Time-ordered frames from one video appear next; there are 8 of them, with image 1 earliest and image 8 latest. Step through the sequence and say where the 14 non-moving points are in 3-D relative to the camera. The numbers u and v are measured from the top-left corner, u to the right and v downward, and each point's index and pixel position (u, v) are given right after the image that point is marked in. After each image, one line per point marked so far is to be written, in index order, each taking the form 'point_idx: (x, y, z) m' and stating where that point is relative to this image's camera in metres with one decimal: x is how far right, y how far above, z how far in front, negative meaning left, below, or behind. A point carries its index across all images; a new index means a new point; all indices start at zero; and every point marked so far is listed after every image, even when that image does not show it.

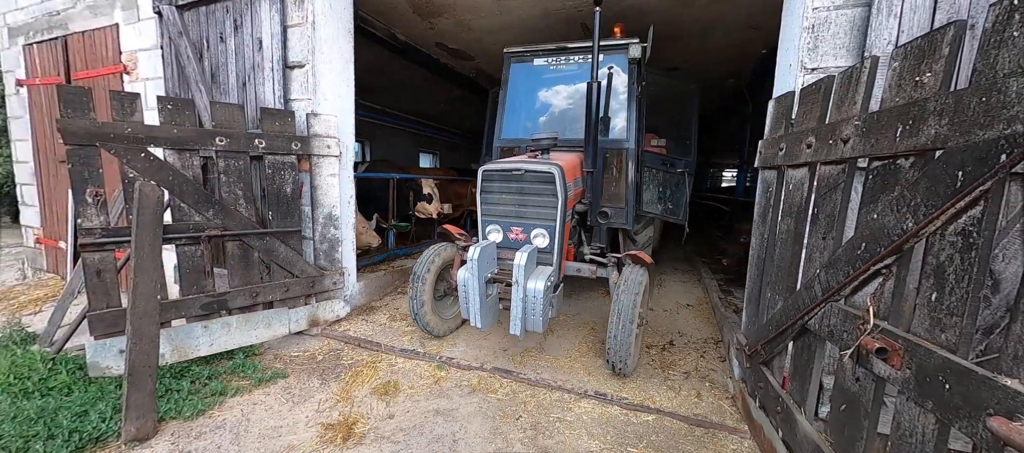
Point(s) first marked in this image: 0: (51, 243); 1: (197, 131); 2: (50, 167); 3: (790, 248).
0: (-4.9, -0.2, +3.9) m
1: (-1.7, +0.5, +2.0) m
2: (-4.7, +0.6, +3.7) m
3: (+1.0, -0.1, +1.3) m
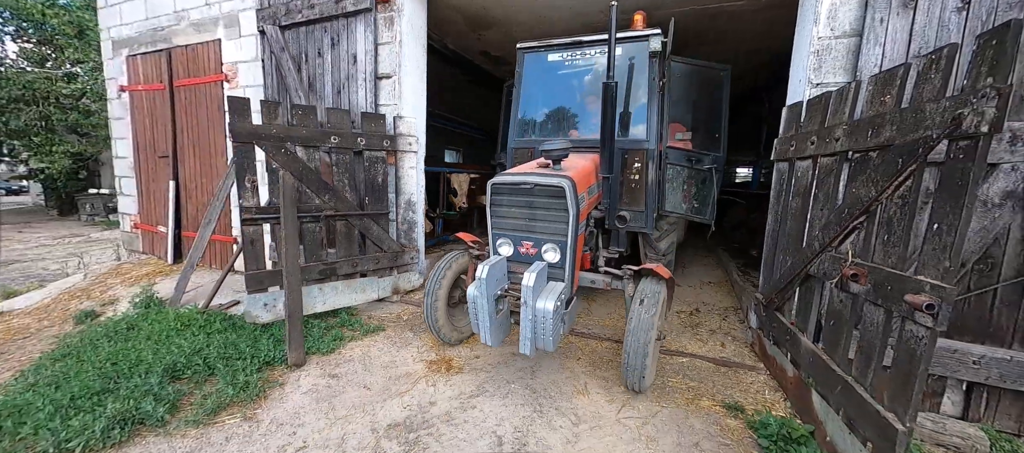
0: (-4.4, 0.0, +4.4) m
1: (-1.3, +0.6, +2.5) m
2: (-4.3, +0.8, +4.3) m
3: (+1.4, 0.0, +1.7) m
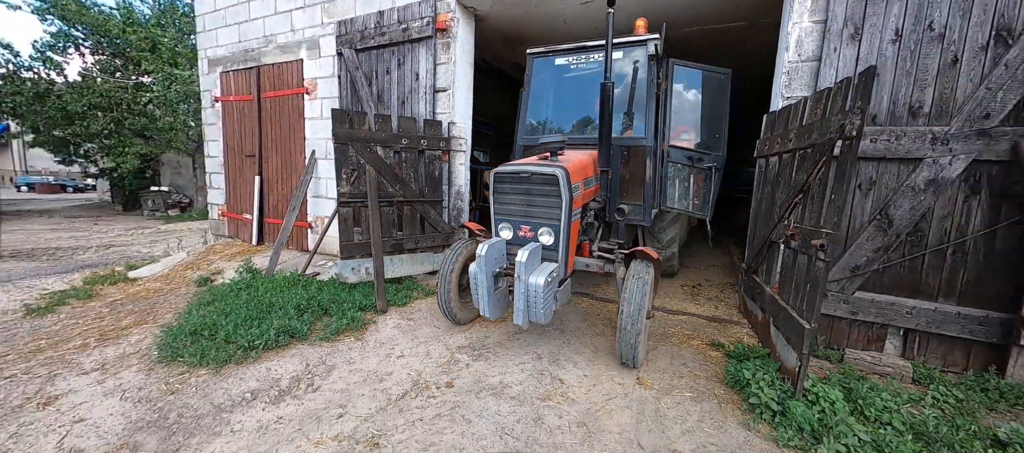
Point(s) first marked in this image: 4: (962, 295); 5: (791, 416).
0: (-4.0, +0.1, +5.3) m
1: (-1.0, +0.8, +3.2) m
2: (-3.9, +0.9, +5.2) m
3: (+1.6, +0.2, +2.3) m
4: (+2.6, -0.4, +2.1) m
5: (+1.2, -0.8, +1.6) m
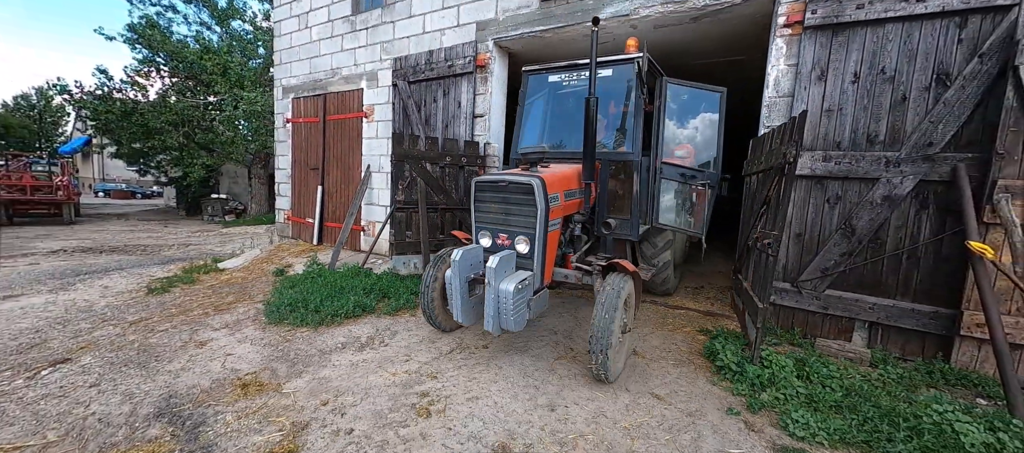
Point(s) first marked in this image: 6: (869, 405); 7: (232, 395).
0: (-3.6, +0.1, +6.2) m
1: (-0.8, +0.8, +3.9) m
2: (-3.5, +0.9, +6.0) m
3: (+1.8, +0.1, +2.7) m
4: (+2.8, -0.5, +2.5) m
5: (+1.3, -0.8, +2.1) m
6: (+1.7, -0.9, +1.8) m
7: (-1.5, -0.9, +1.9) m
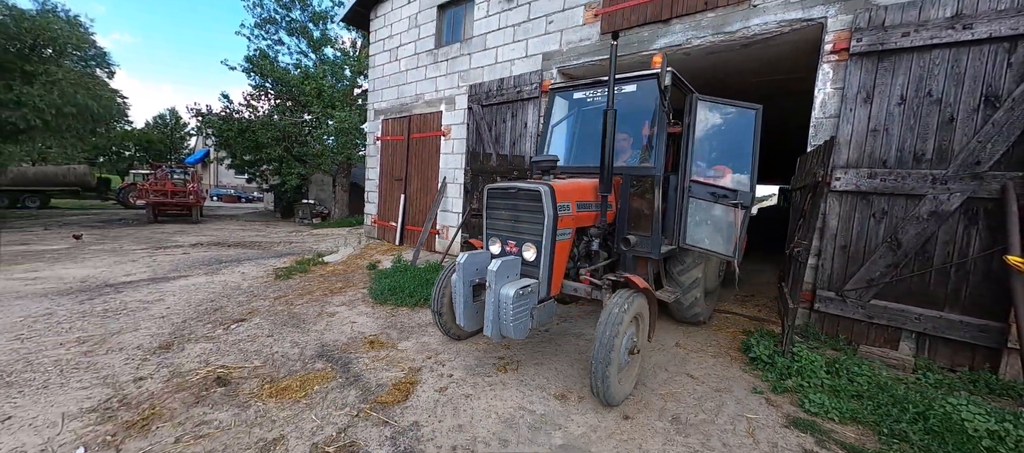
0: (-2.5, +0.1, +7.2) m
1: (0.0, +0.7, +4.5) m
2: (-2.4, +0.8, +7.0) m
3: (+2.3, 0.0, +3.0) m
4: (+3.2, -0.6, +2.6) m
5: (+1.7, -0.9, +2.4) m
6: (+2.1, -0.9, +2.0) m
7: (-1.1, -0.9, +2.6) m
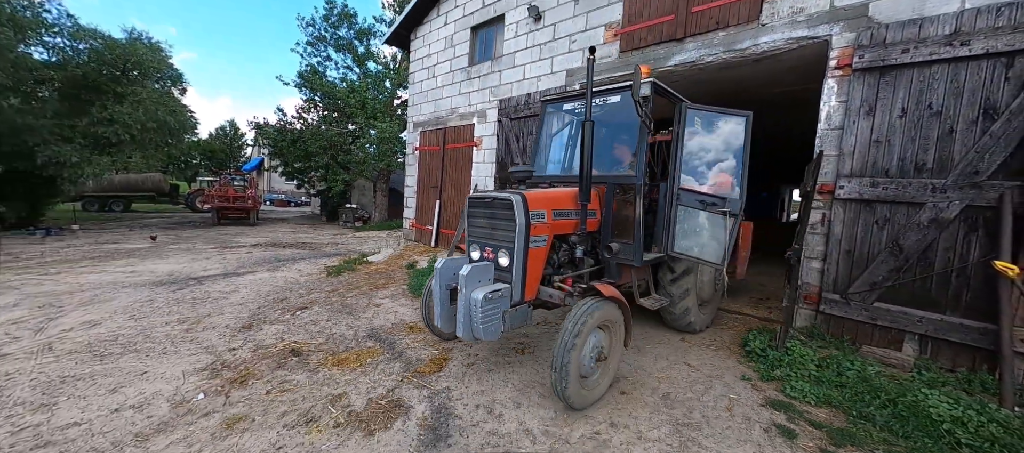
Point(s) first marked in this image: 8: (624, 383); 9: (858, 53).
0: (-2.0, 0.0, +7.8) m
1: (+0.3, +0.7, +4.9) m
2: (-1.8, +0.8, +7.6) m
3: (+2.5, 0.0, +3.2) m
4: (+3.3, -0.6, +2.7) m
5: (+1.8, -0.9, +2.6) m
6: (+2.1, -1.0, +2.2) m
7: (-0.9, -0.9, +3.1) m
8: (+0.7, -1.0, +2.3) m
9: (+2.9, +1.5, +3.0) m
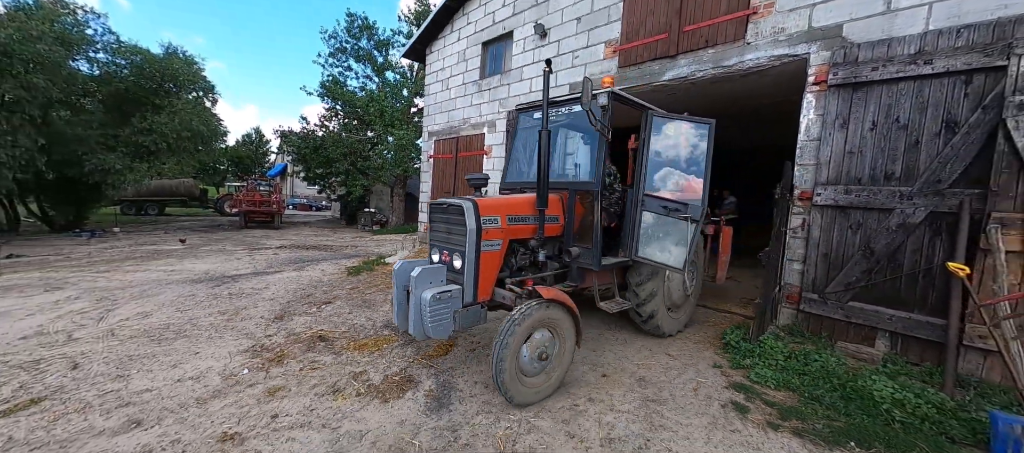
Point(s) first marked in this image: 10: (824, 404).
0: (-1.8, -0.1, +8.2) m
1: (+0.4, +0.6, +5.2) m
2: (-1.6, +0.7, +8.1) m
3: (+2.5, -0.1, +3.4) m
4: (+3.3, -0.6, +2.9) m
5: (+1.8, -1.0, +2.9) m
6: (+2.1, -1.0, +2.5) m
7: (-0.9, -0.9, +3.5) m
8: (+0.7, -1.0, +2.7) m
9: (+2.9, +1.4, +3.3) m
10: (+1.9, -1.1, +2.2) m
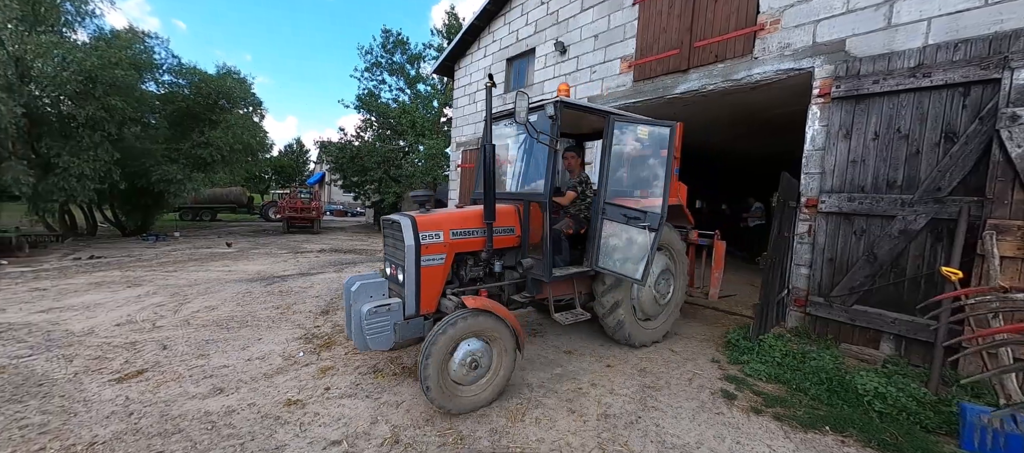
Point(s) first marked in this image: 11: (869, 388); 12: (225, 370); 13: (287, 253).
0: (-1.2, -0.2, +8.7) m
1: (+0.7, +0.5, +5.6) m
2: (-1.1, +0.6, +8.5) m
3: (+2.6, -0.1, +3.6) m
4: (+3.4, -0.7, +3.0) m
5: (+1.9, -1.0, +3.1) m
6: (+2.2, -1.0, +2.7) m
7: (-0.7, -1.0, +3.9) m
8: (+0.8, -1.1, +2.9) m
9: (+3.1, +1.4, +3.4) m
10: (+1.9, -1.1, +2.4) m
11: (+2.3, -1.0, +2.3) m
12: (-2.3, -1.2, +2.9) m
13: (-7.2, -0.8, +11.7) m
